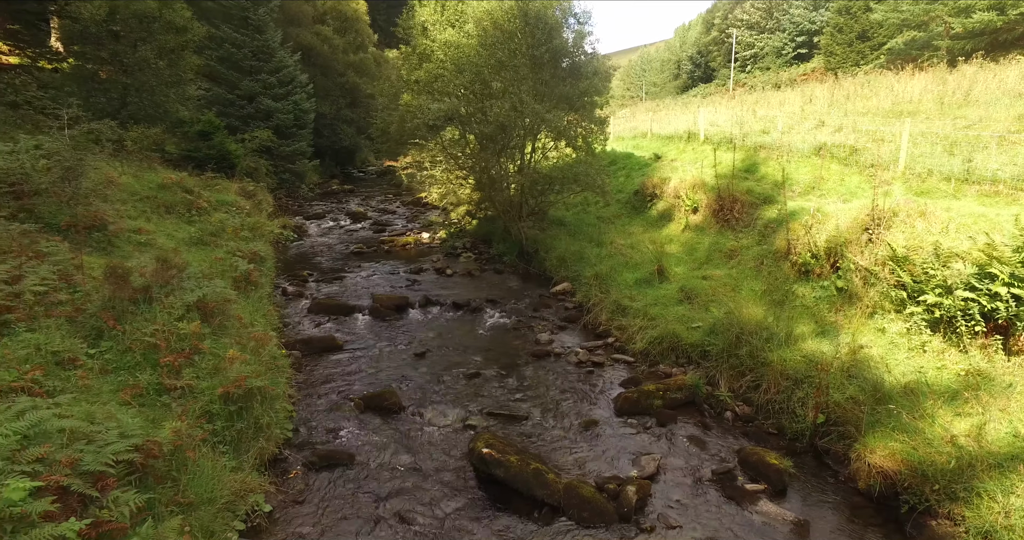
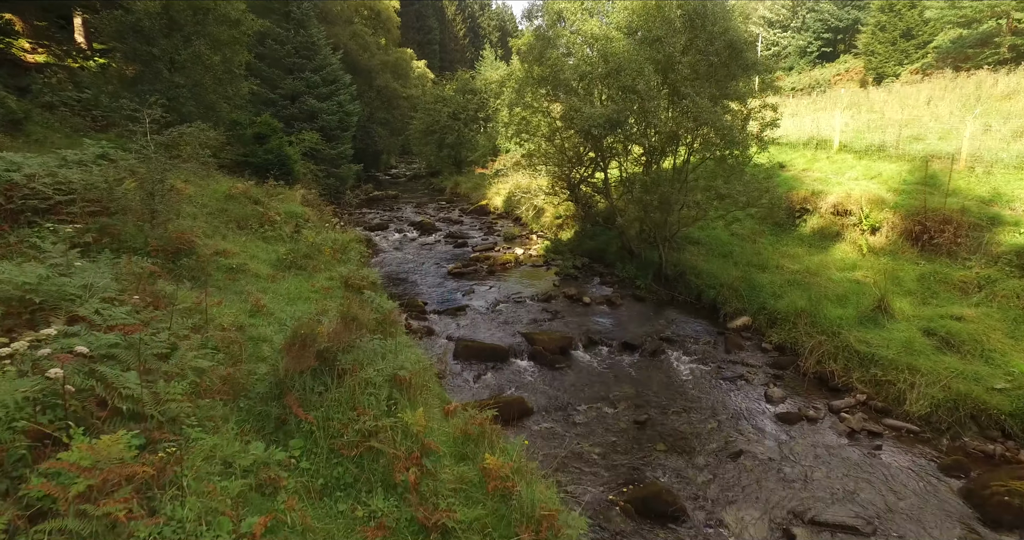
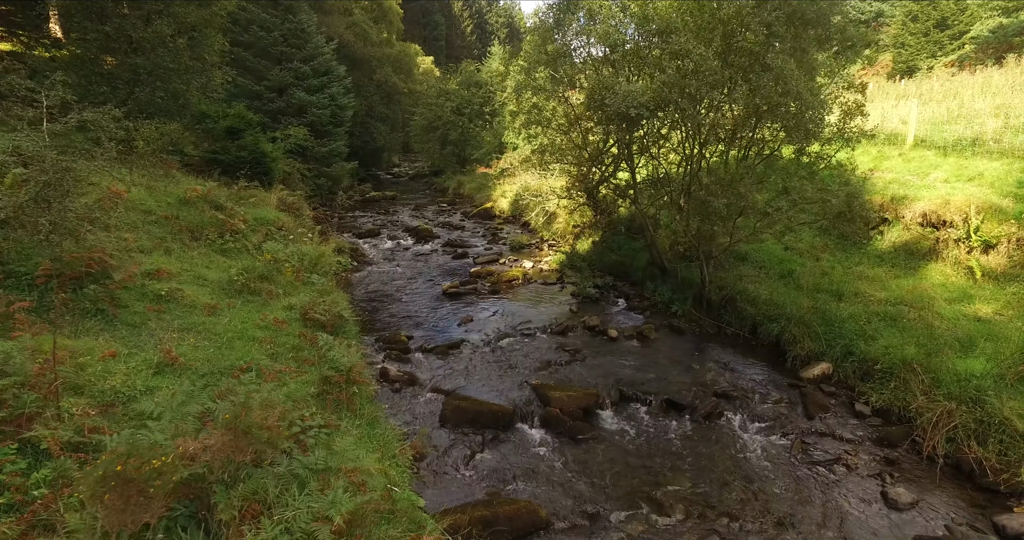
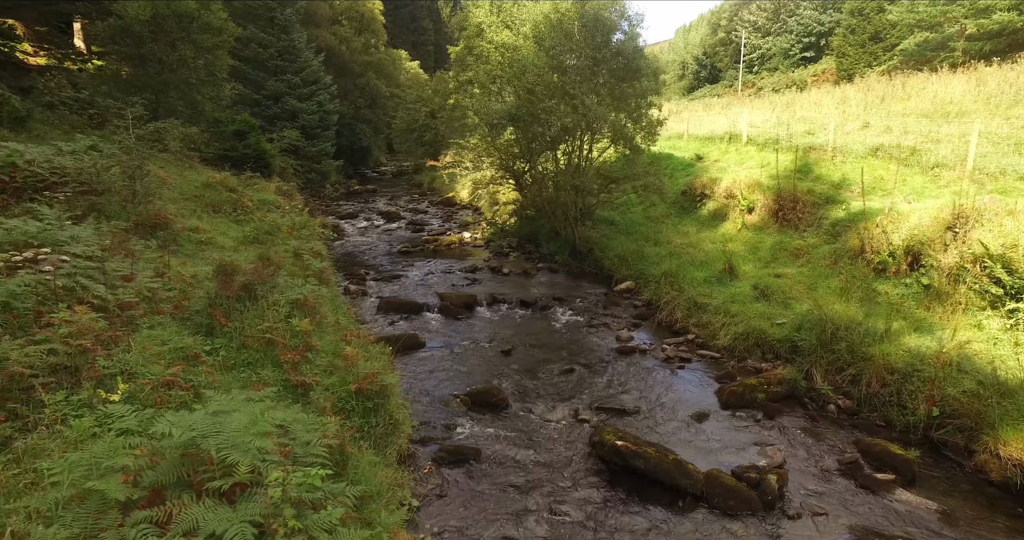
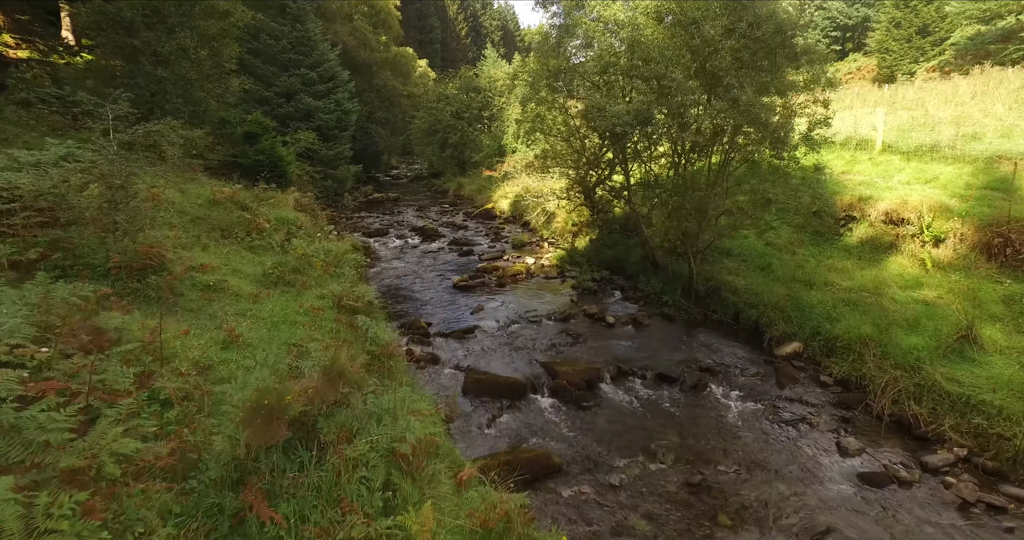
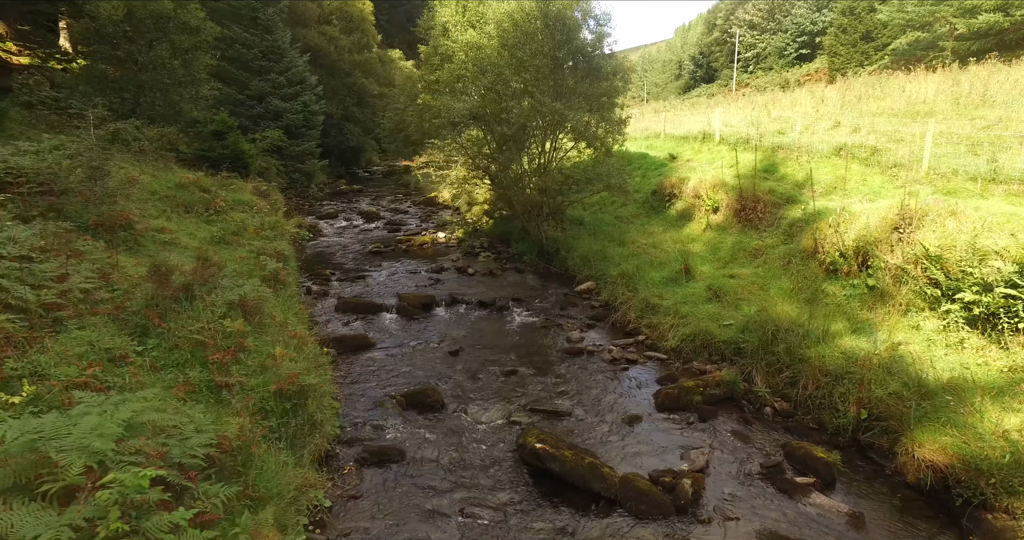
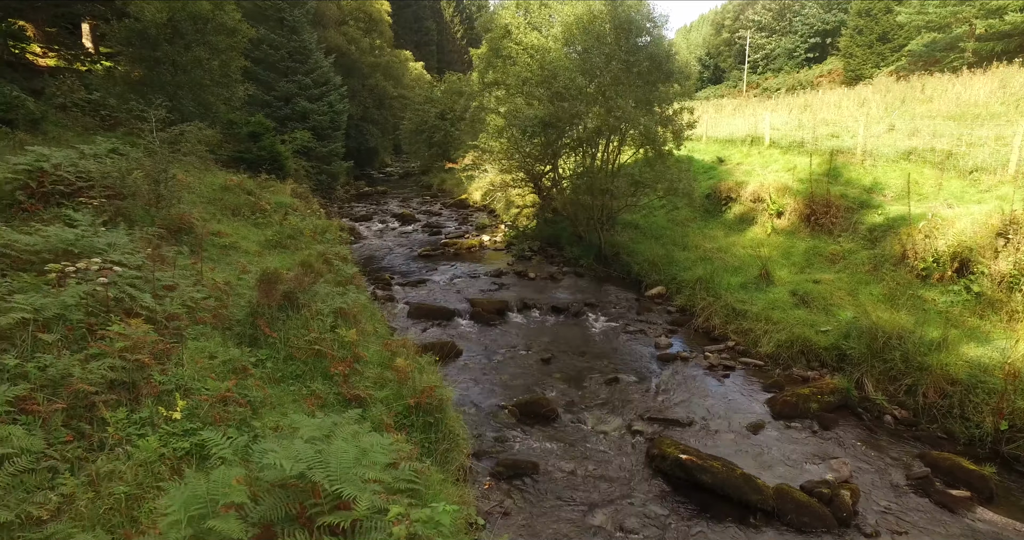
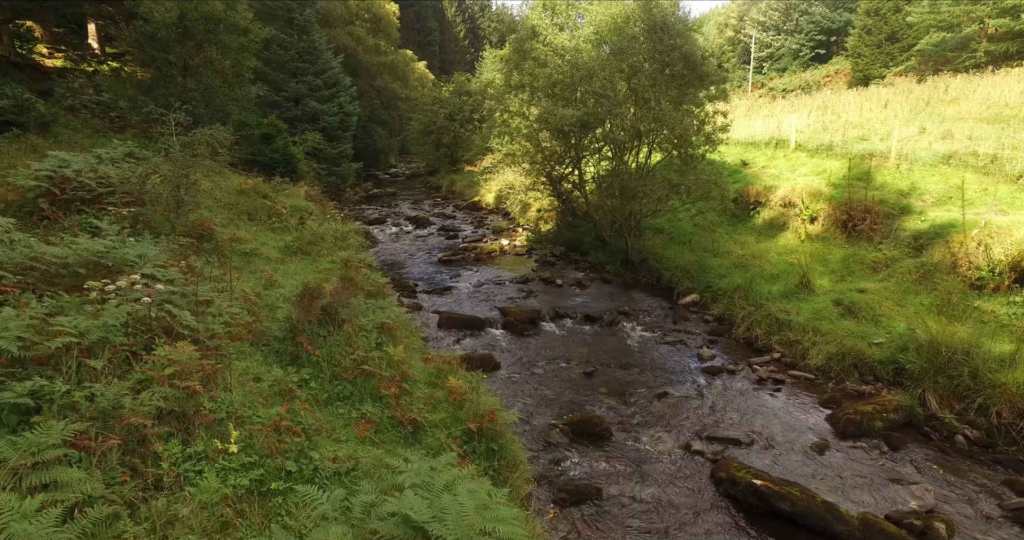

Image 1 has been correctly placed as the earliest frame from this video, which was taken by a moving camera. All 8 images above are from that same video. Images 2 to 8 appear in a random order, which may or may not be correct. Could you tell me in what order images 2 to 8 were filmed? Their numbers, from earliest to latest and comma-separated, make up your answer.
6, 4, 7, 8, 2, 5, 3
